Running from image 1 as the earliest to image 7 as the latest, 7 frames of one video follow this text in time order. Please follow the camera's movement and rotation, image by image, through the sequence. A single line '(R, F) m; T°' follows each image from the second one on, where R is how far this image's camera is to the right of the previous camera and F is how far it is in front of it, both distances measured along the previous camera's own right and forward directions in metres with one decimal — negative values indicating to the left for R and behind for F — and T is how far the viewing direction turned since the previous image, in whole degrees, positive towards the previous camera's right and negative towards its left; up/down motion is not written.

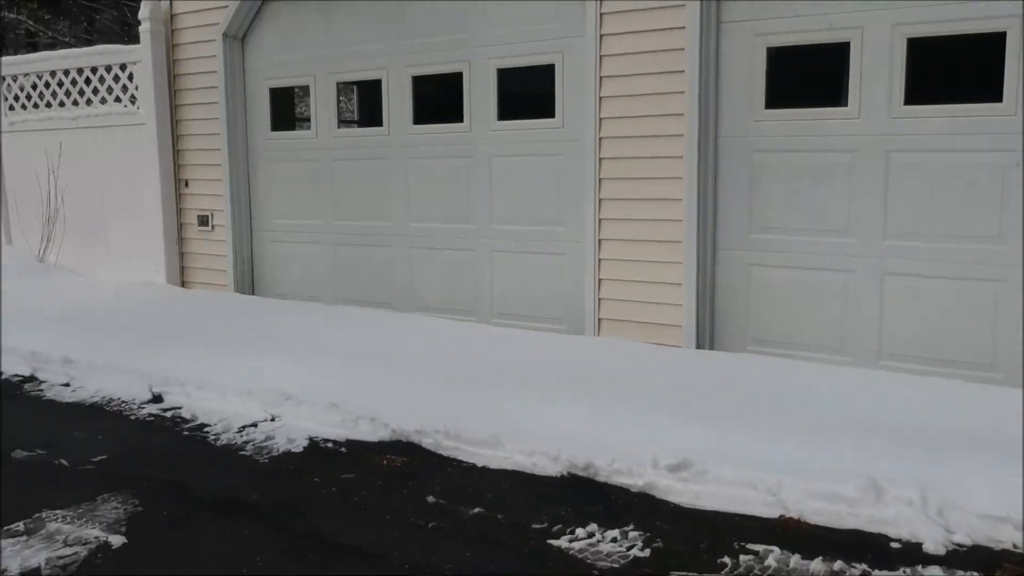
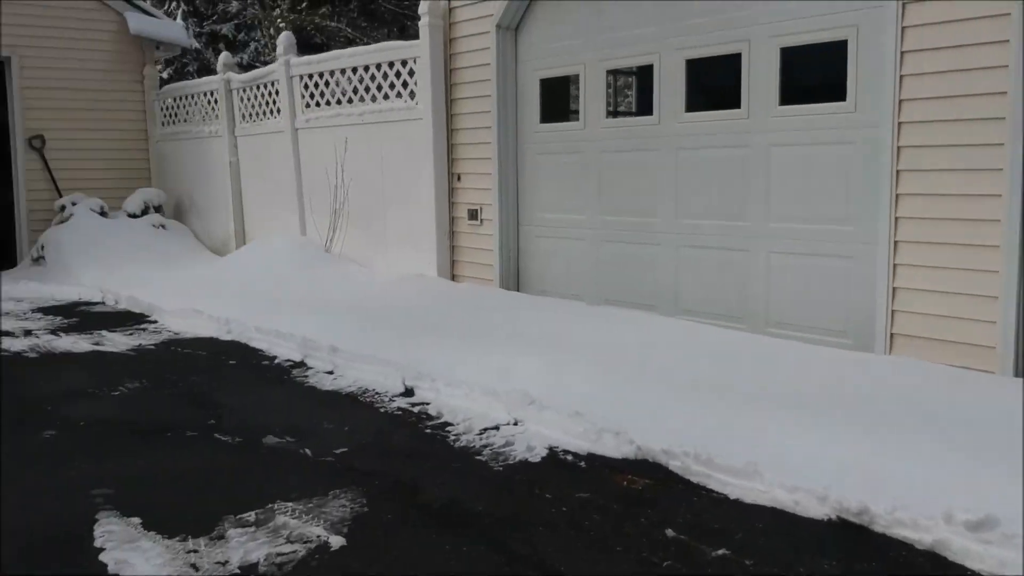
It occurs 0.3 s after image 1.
(+0.1, +0.4) m; -17°
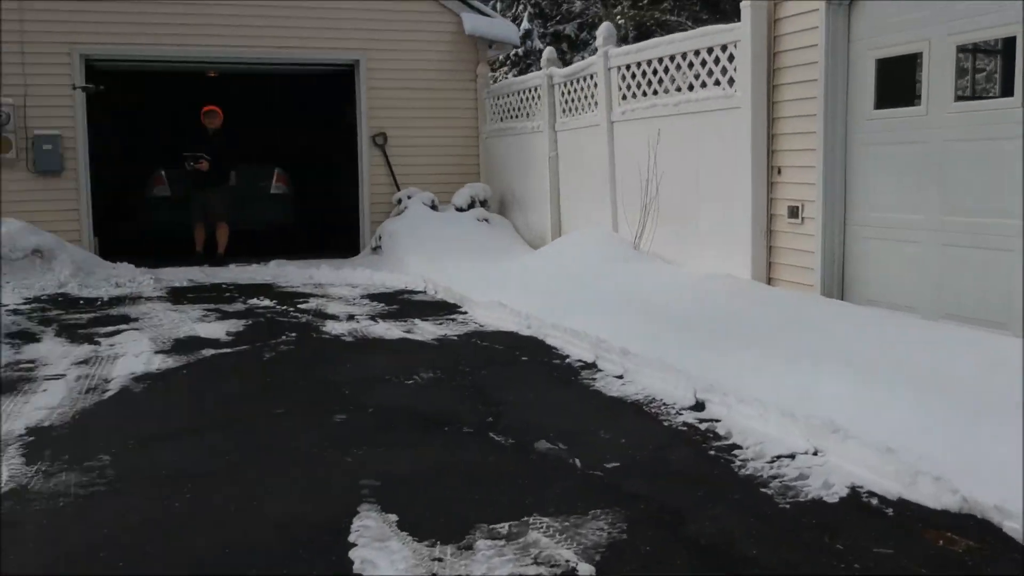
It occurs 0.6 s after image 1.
(+0.1, +0.4) m; -19°
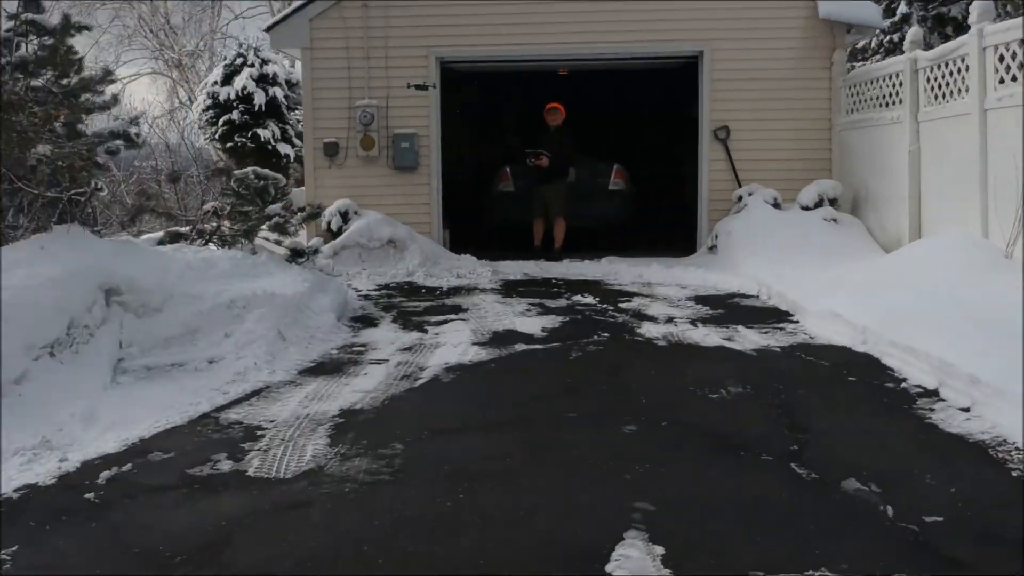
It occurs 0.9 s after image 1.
(+0.2, +0.4) m; -21°
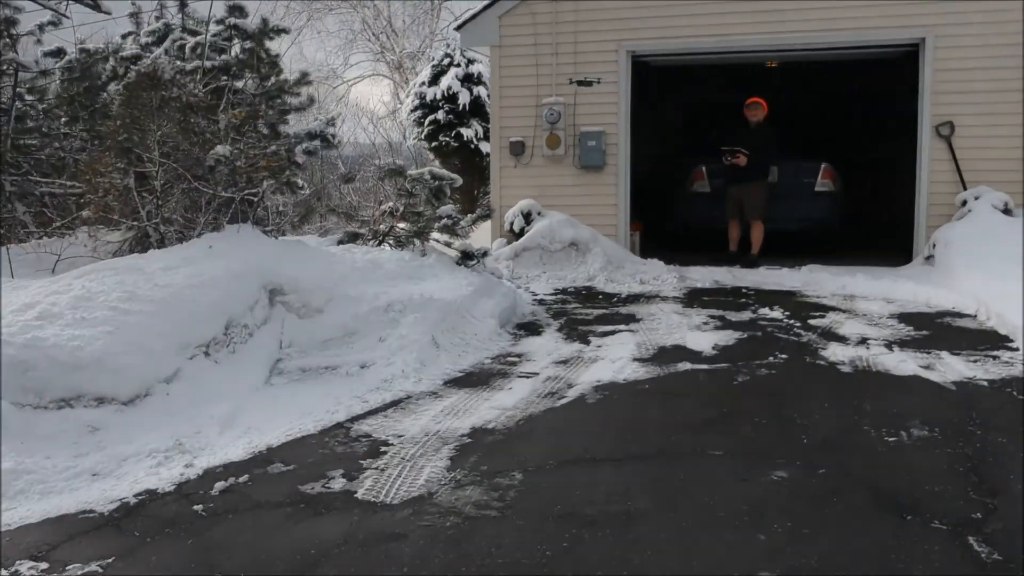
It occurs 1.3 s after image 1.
(+0.3, +0.4) m; -13°
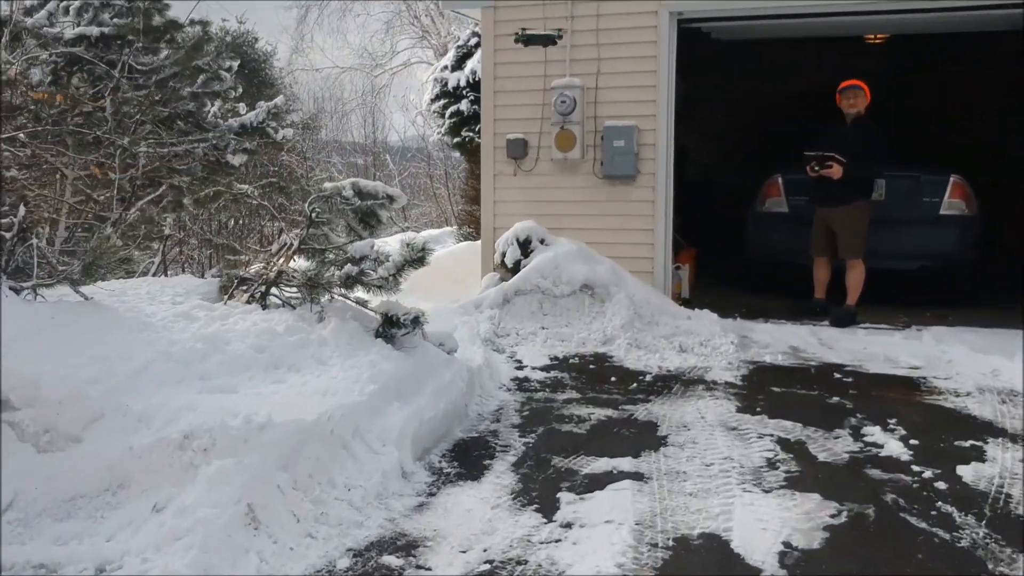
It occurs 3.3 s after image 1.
(+0.6, +2.8) m; -4°
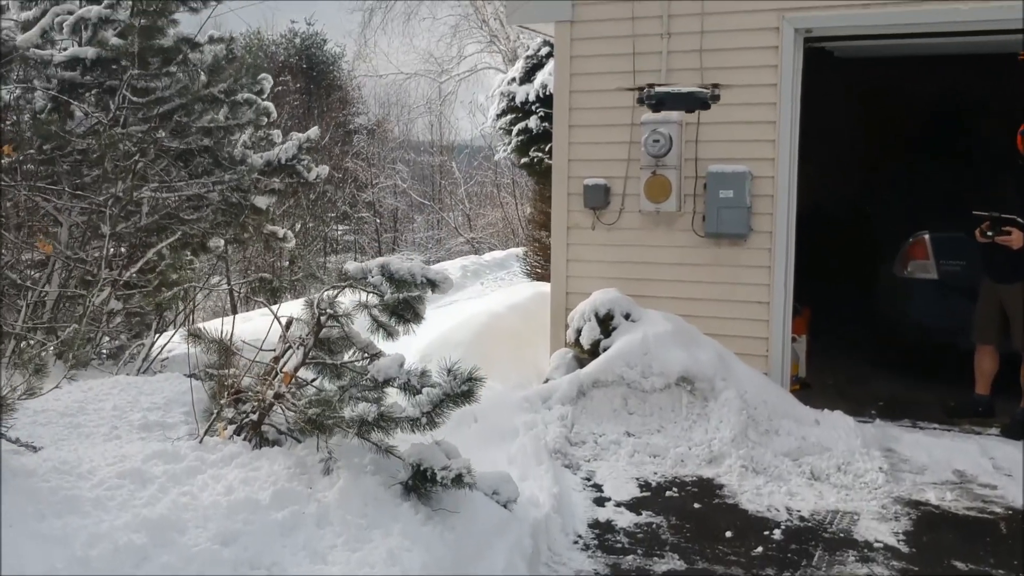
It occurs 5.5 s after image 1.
(-0.1, +1.4) m; -4°
